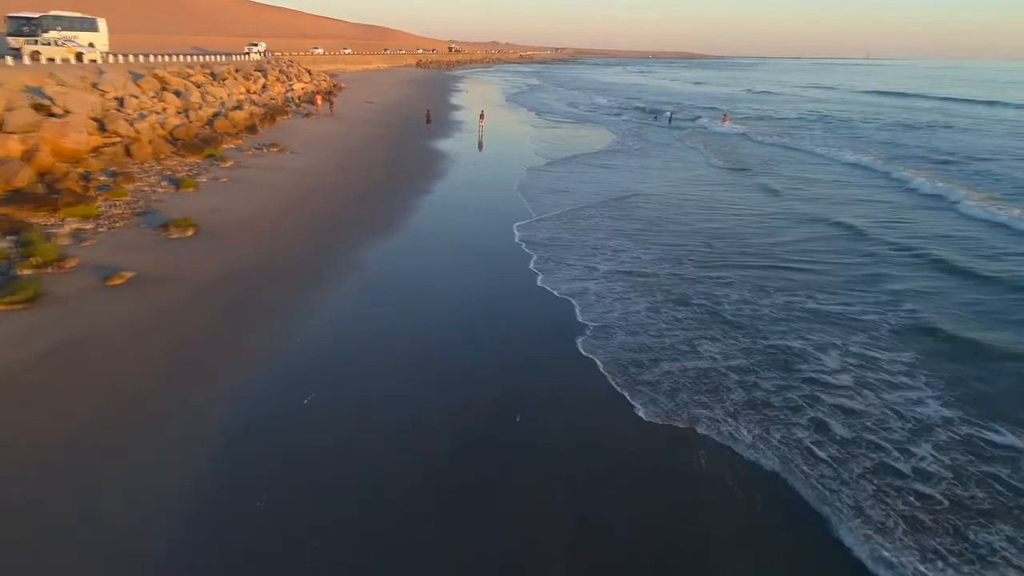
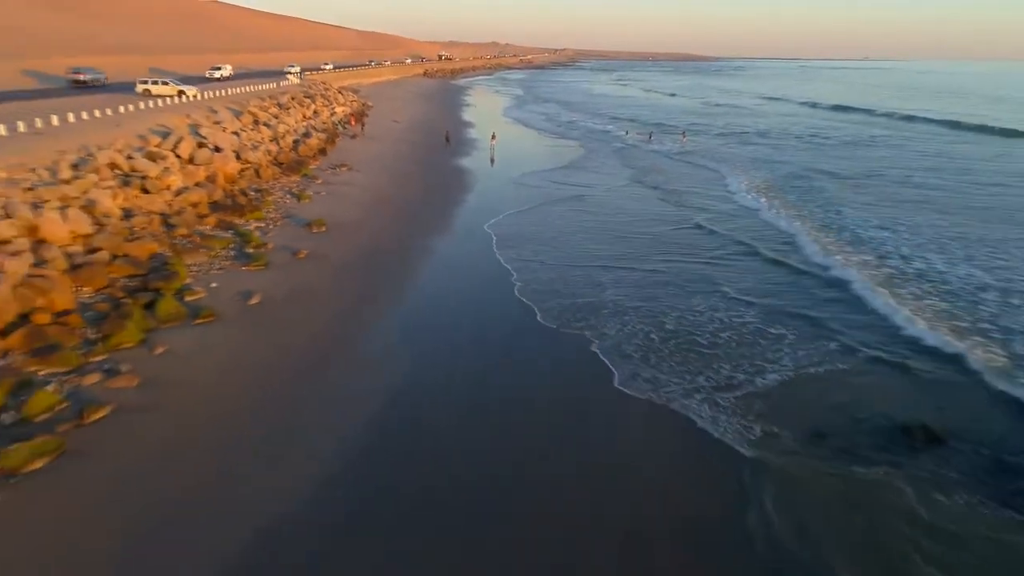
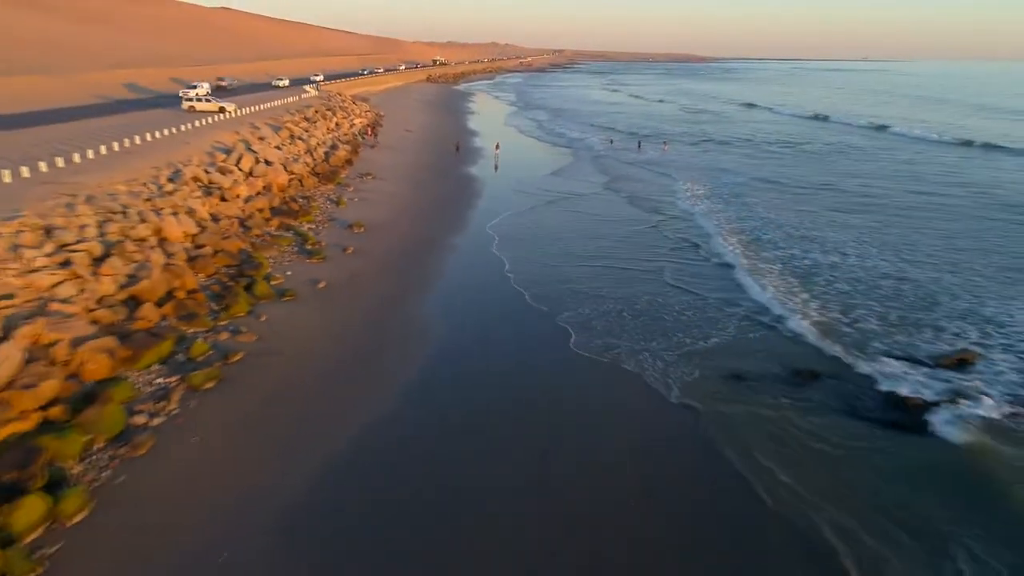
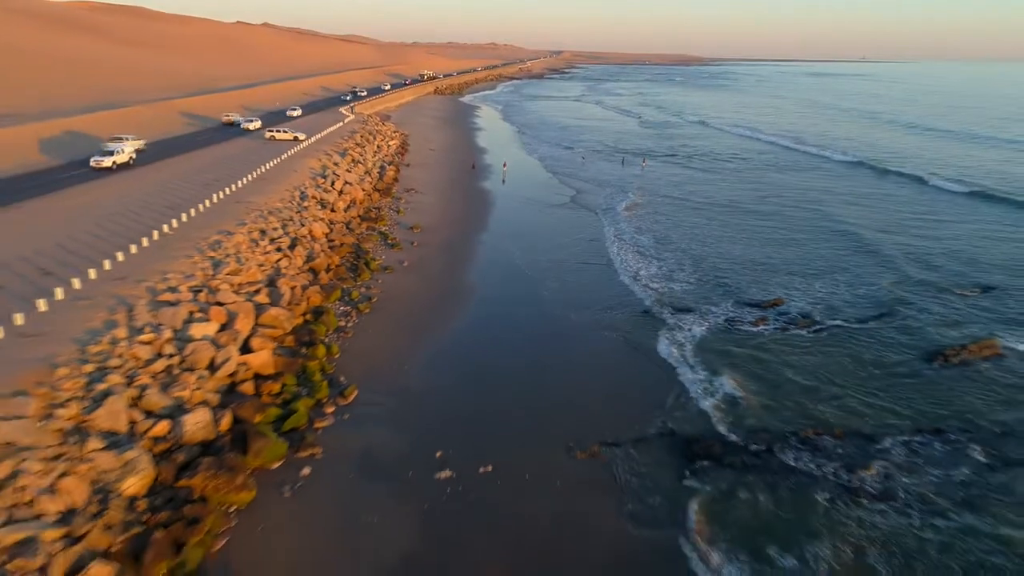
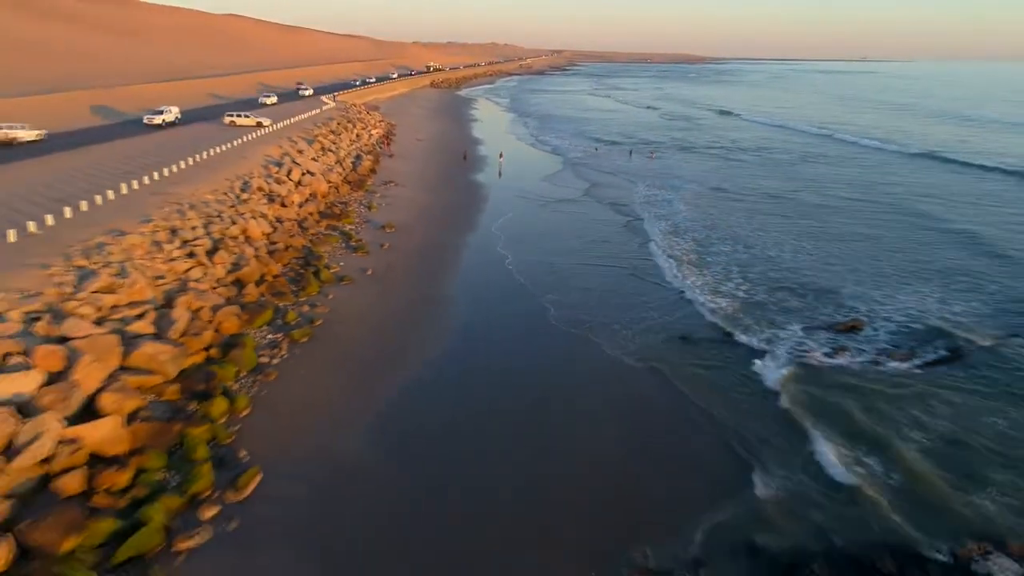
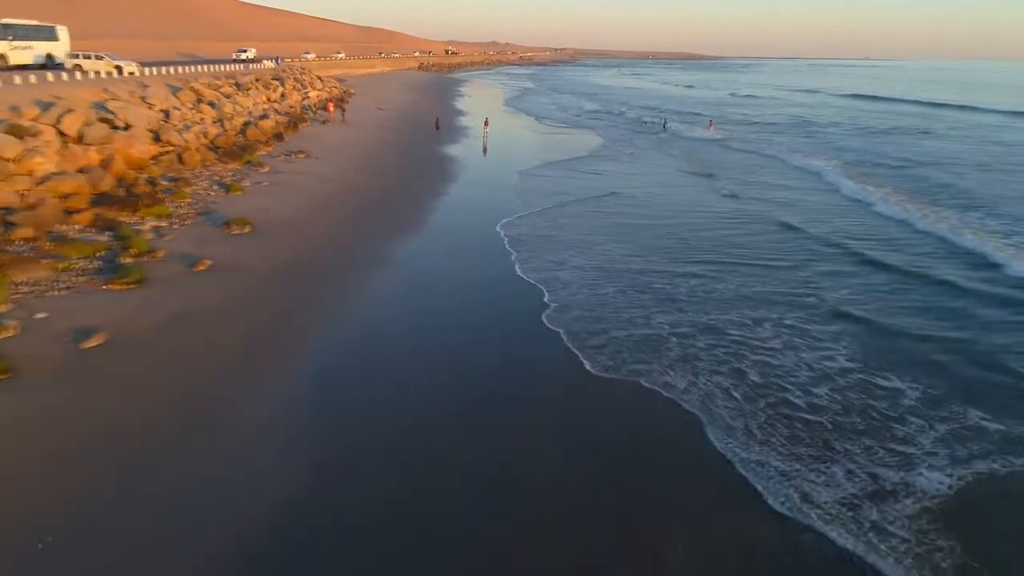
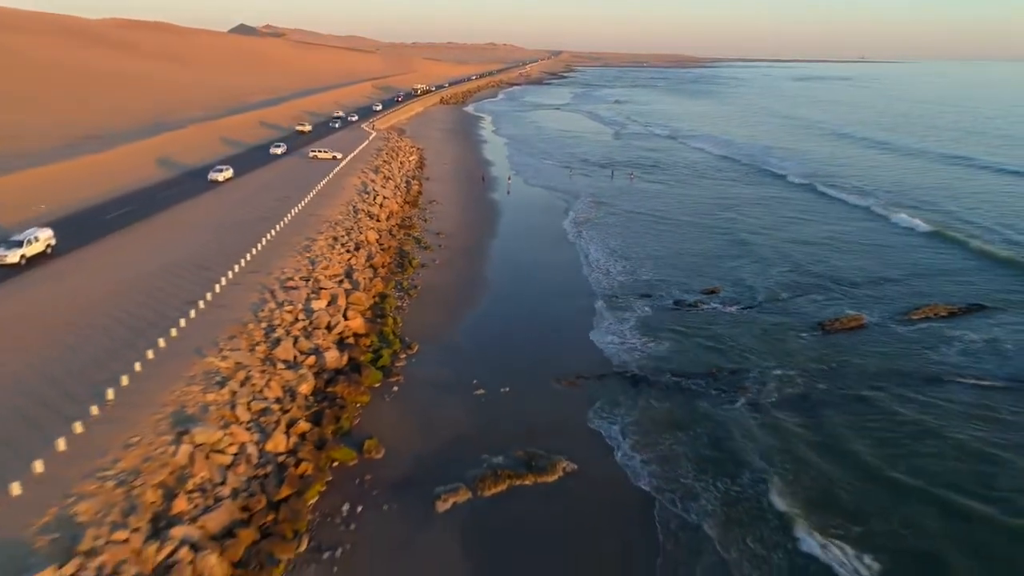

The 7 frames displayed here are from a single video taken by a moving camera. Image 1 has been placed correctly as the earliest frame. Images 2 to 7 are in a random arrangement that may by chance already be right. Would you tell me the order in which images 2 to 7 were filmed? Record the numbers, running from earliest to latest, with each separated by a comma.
6, 2, 3, 5, 4, 7
